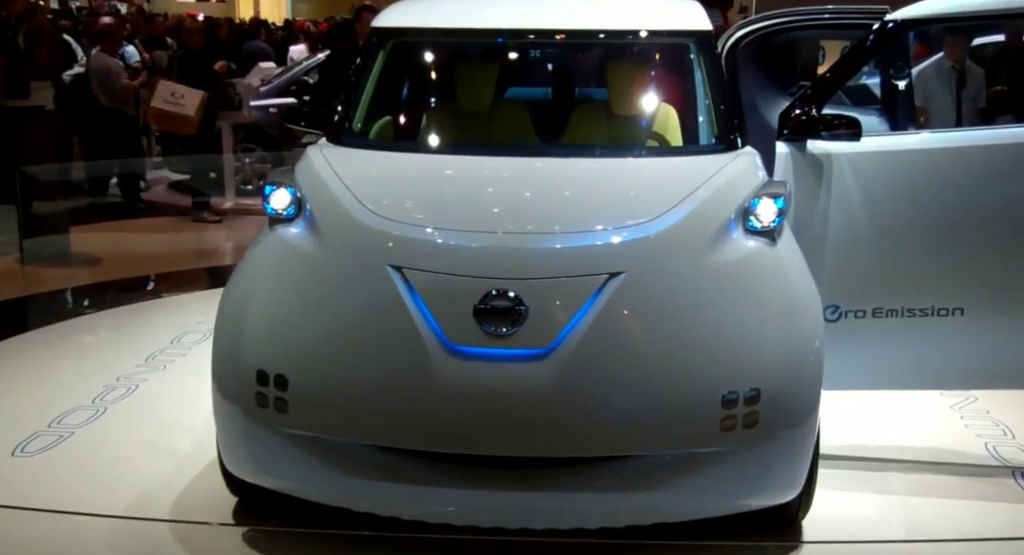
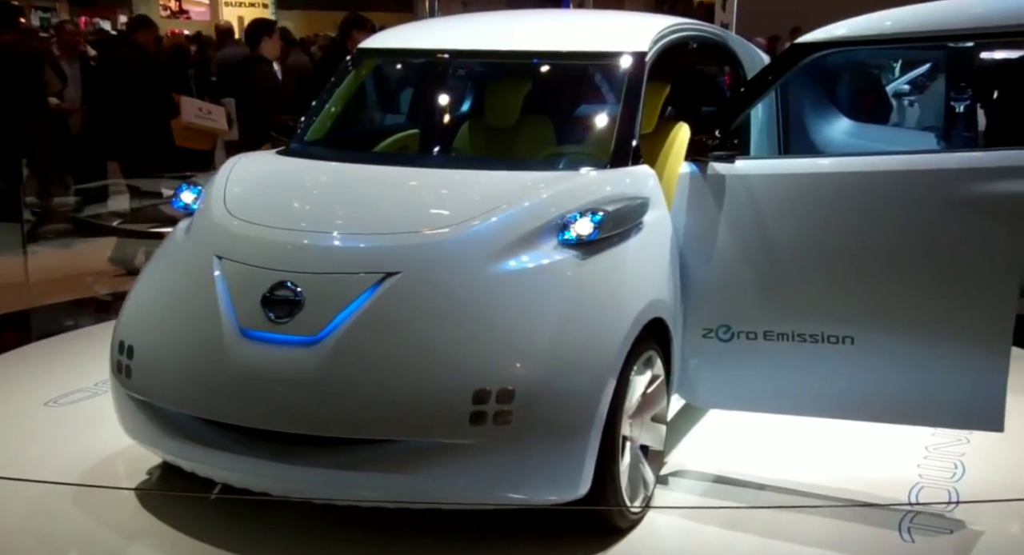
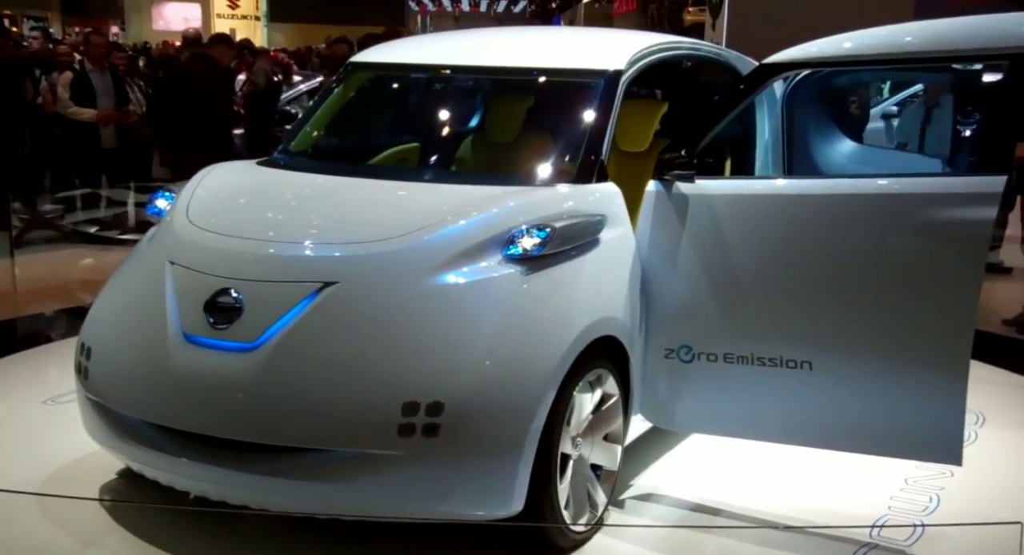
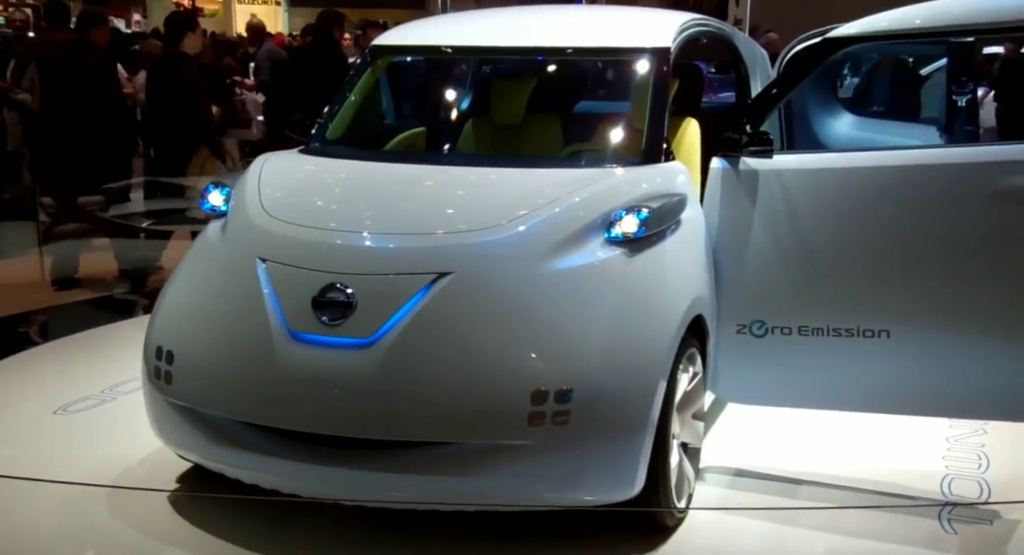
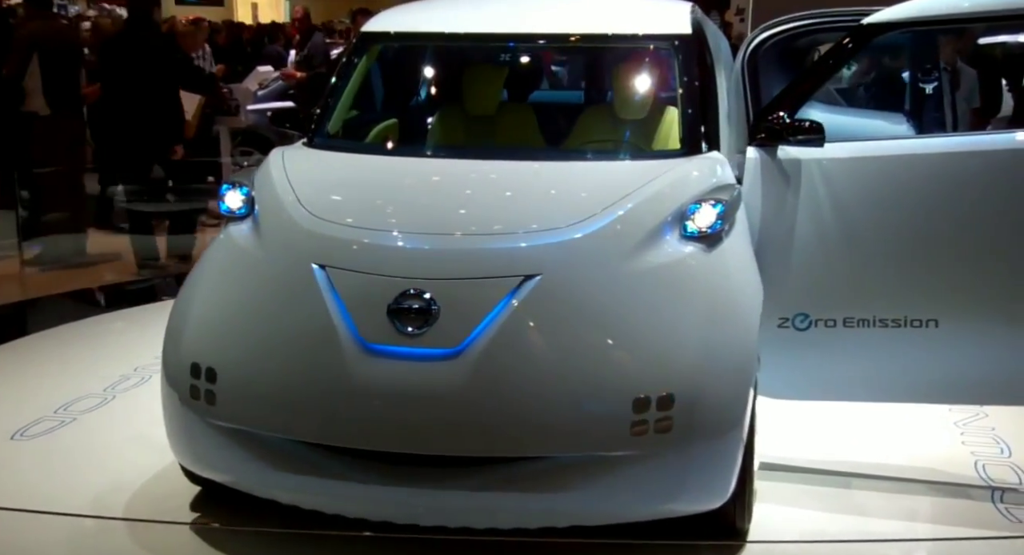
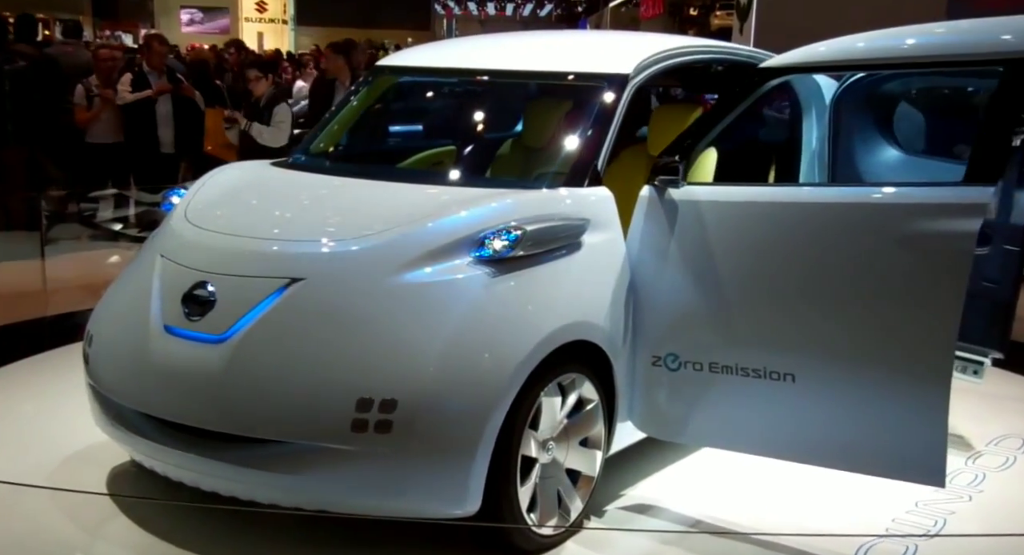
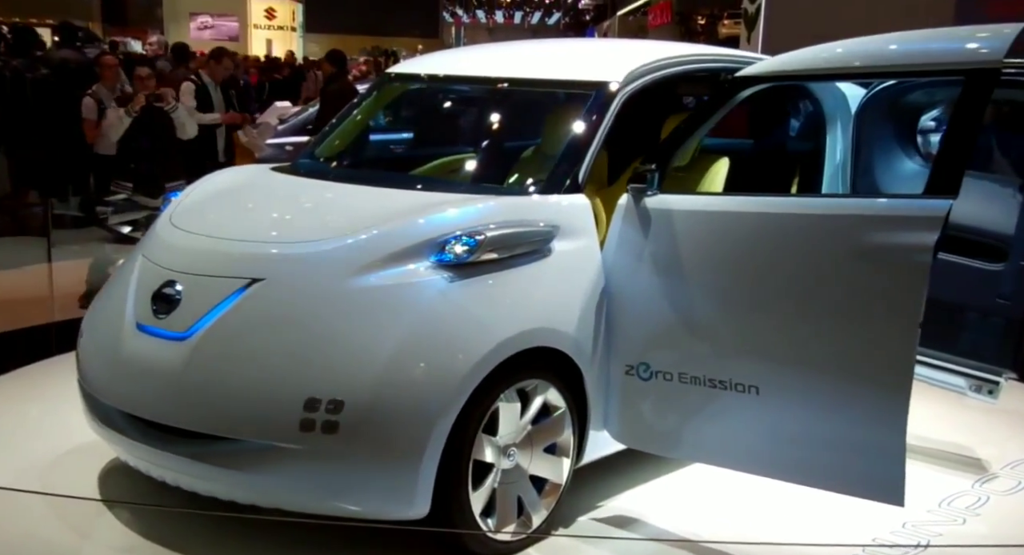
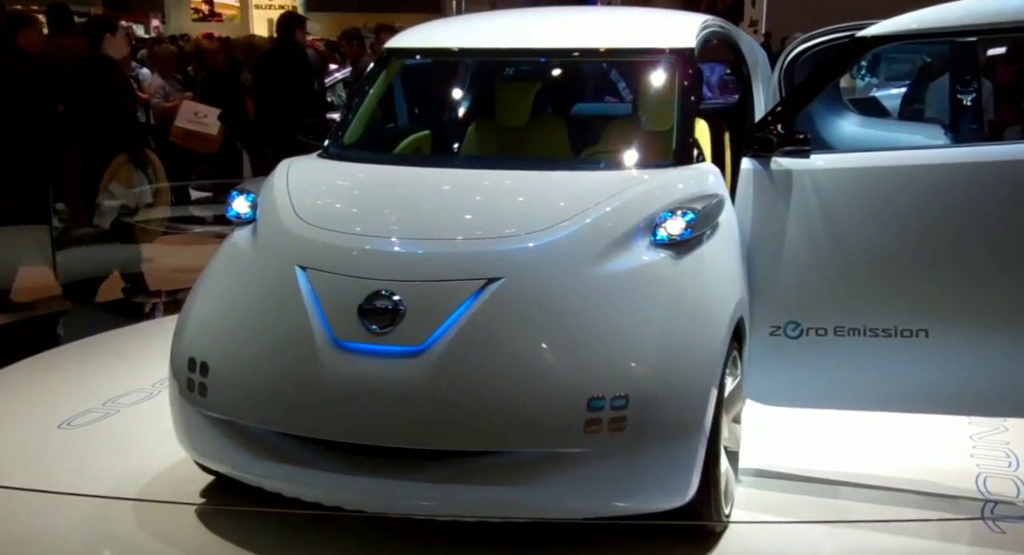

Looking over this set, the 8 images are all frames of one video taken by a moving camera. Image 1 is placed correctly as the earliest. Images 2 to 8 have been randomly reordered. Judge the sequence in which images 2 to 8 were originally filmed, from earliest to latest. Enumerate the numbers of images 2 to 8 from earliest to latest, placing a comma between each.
5, 8, 4, 2, 3, 6, 7
